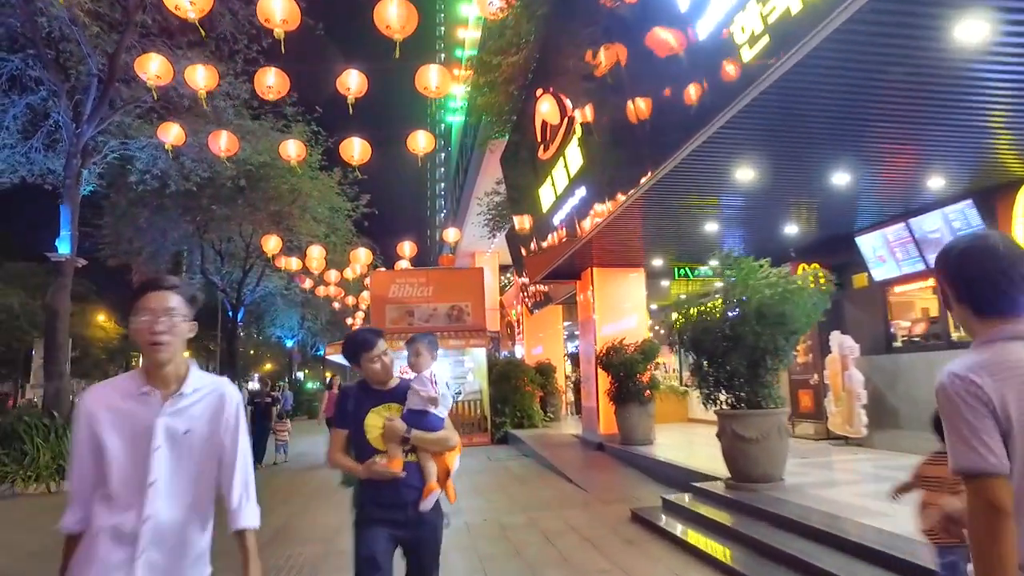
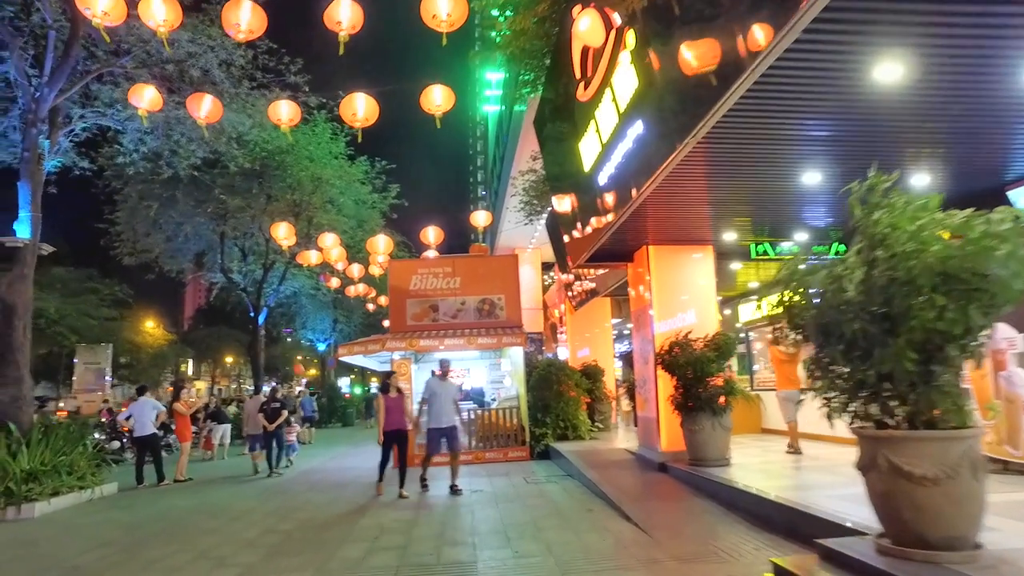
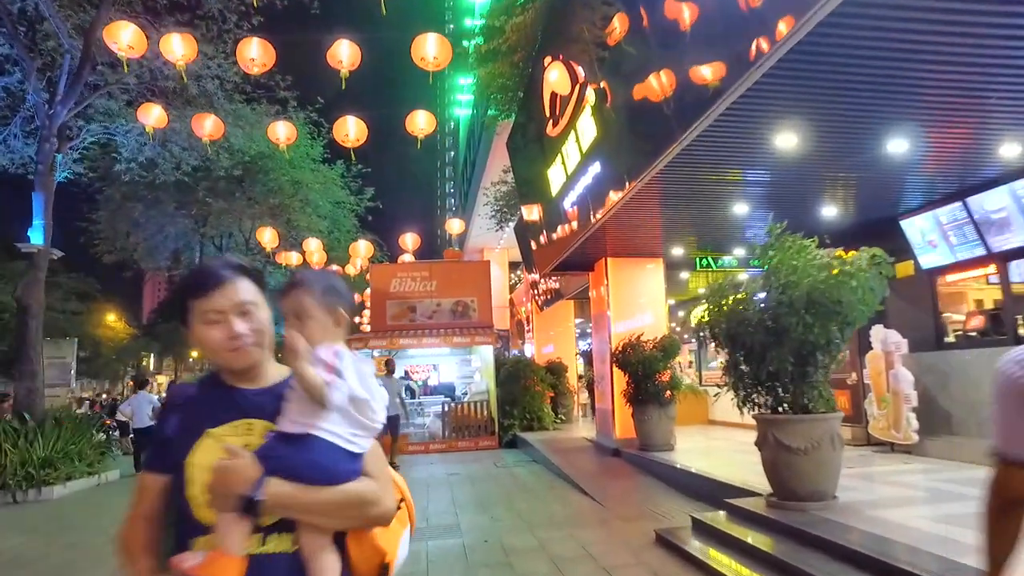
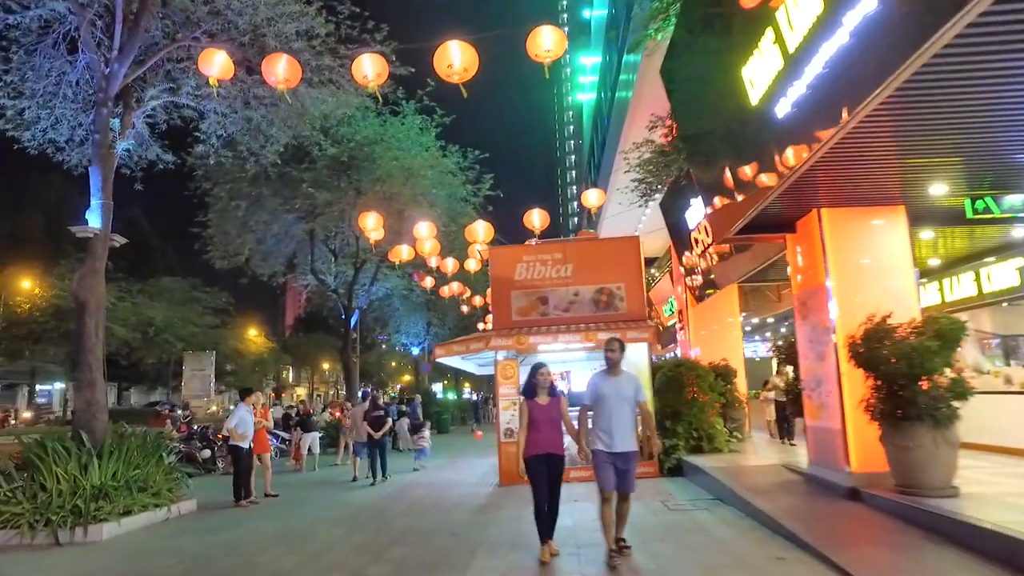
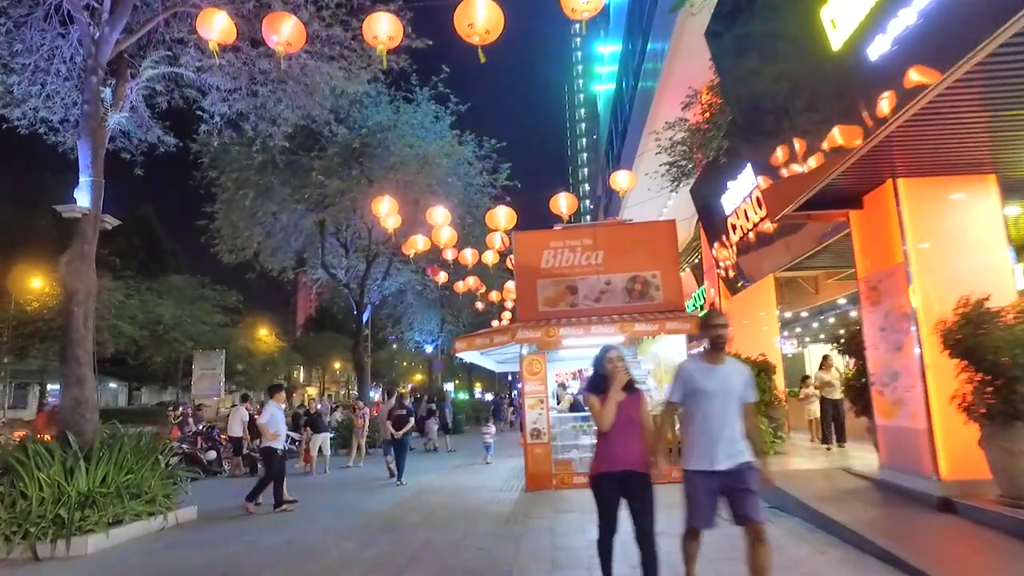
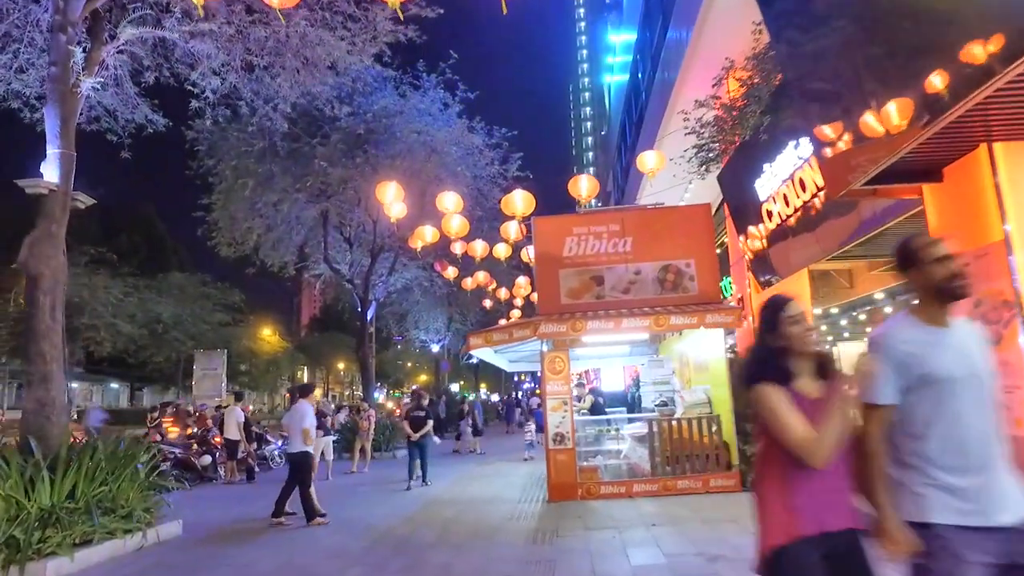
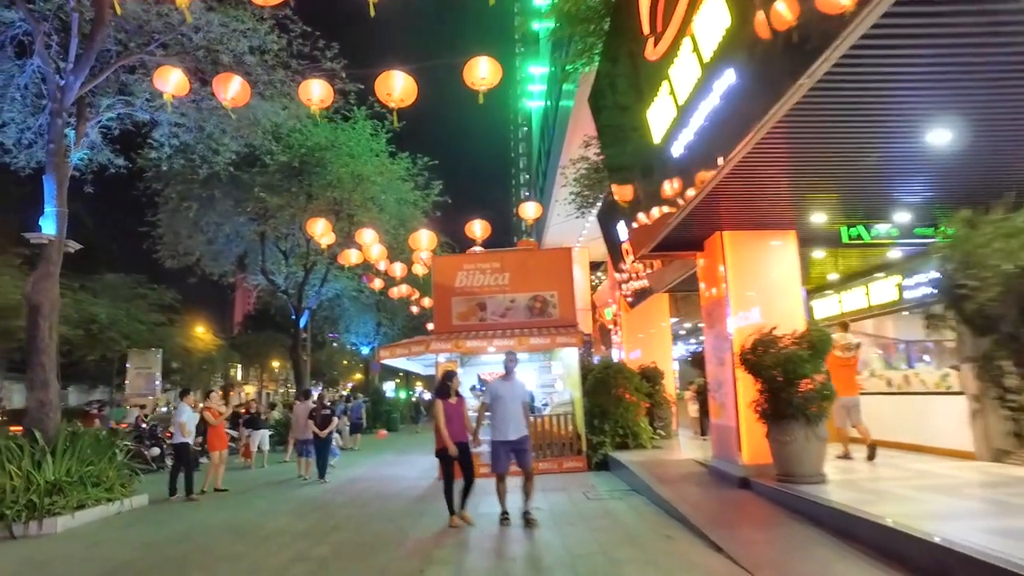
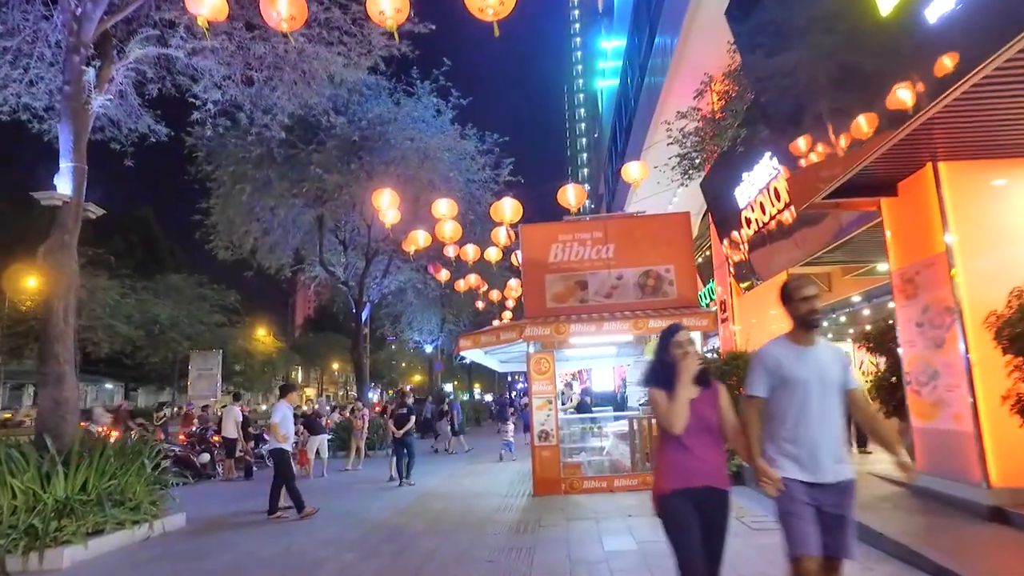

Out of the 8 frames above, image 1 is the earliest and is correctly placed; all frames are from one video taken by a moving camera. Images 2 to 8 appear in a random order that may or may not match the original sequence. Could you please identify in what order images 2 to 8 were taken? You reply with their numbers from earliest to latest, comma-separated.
3, 2, 7, 4, 5, 8, 6
